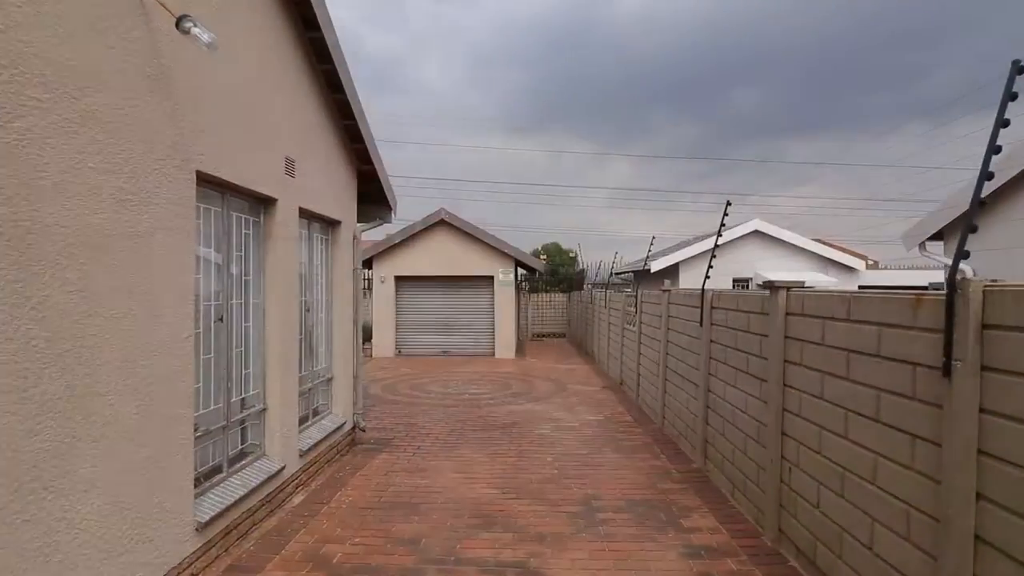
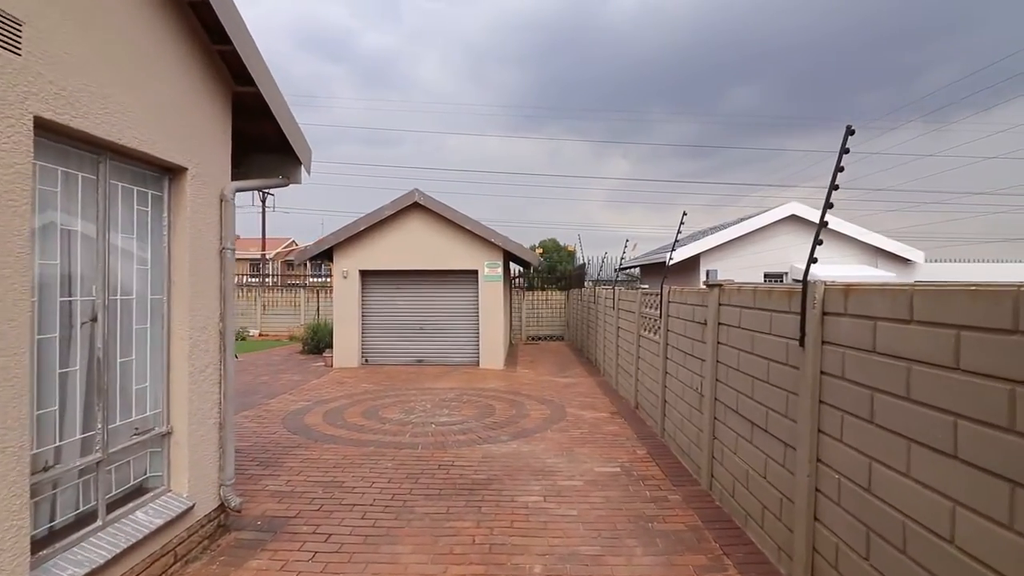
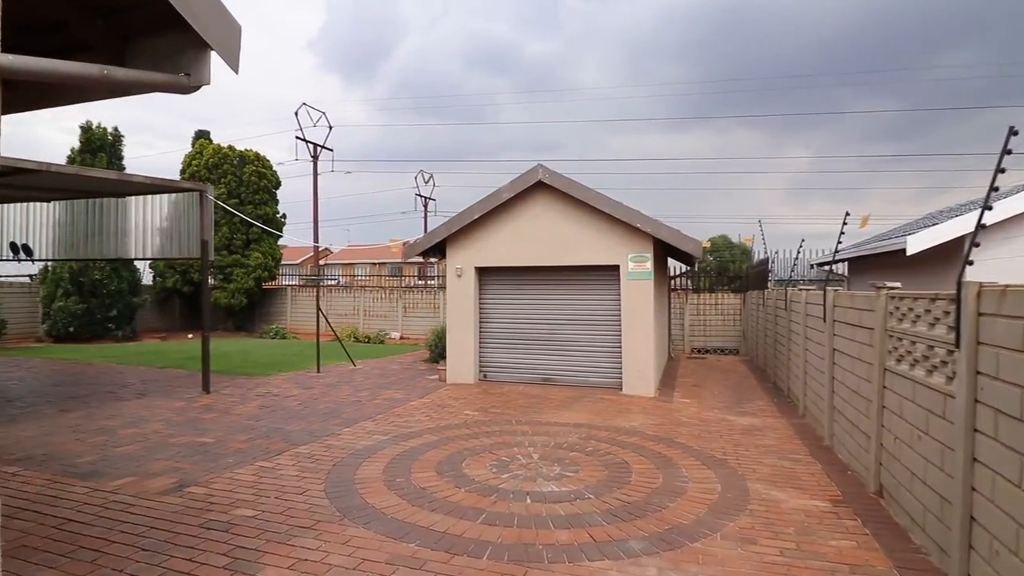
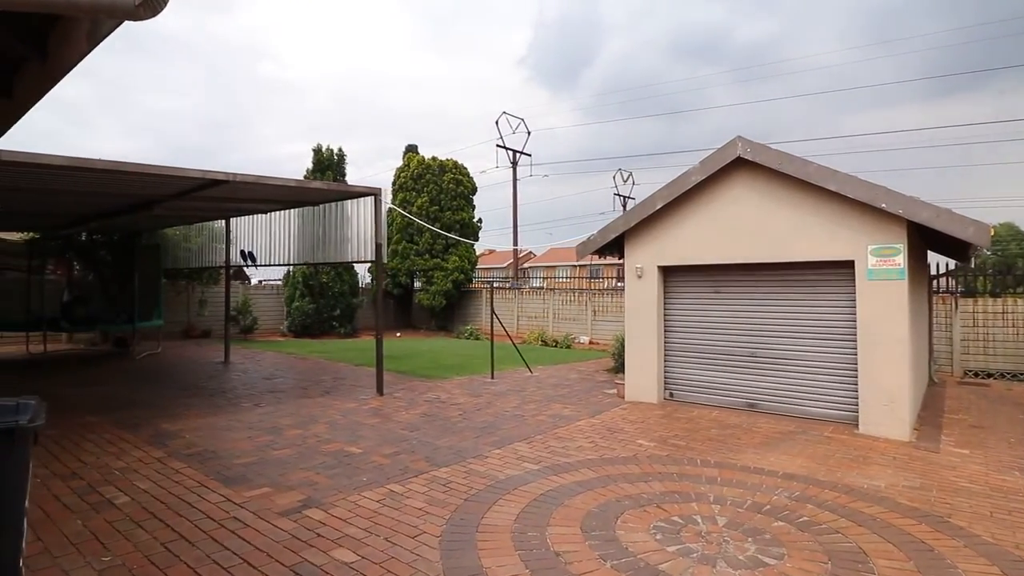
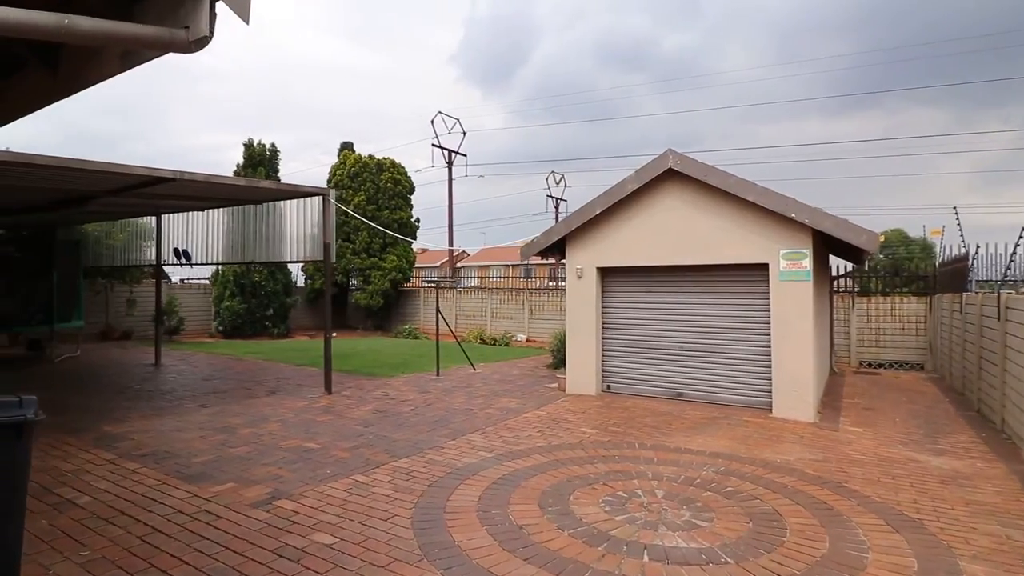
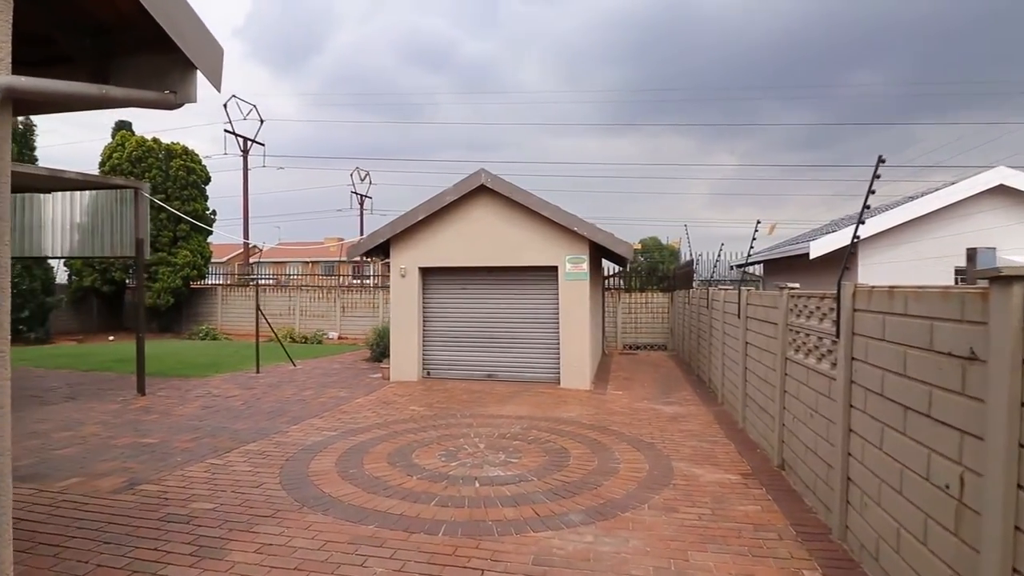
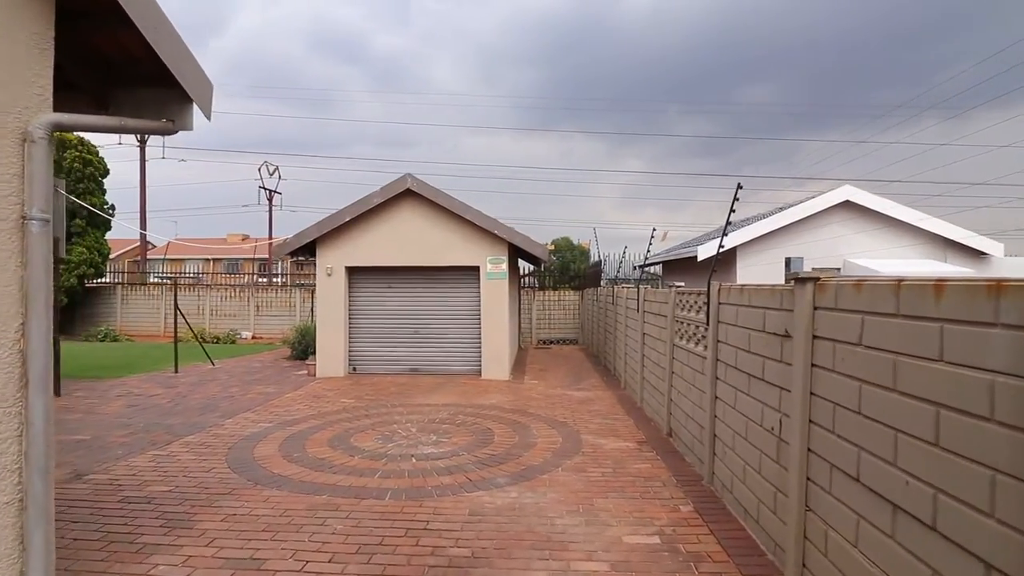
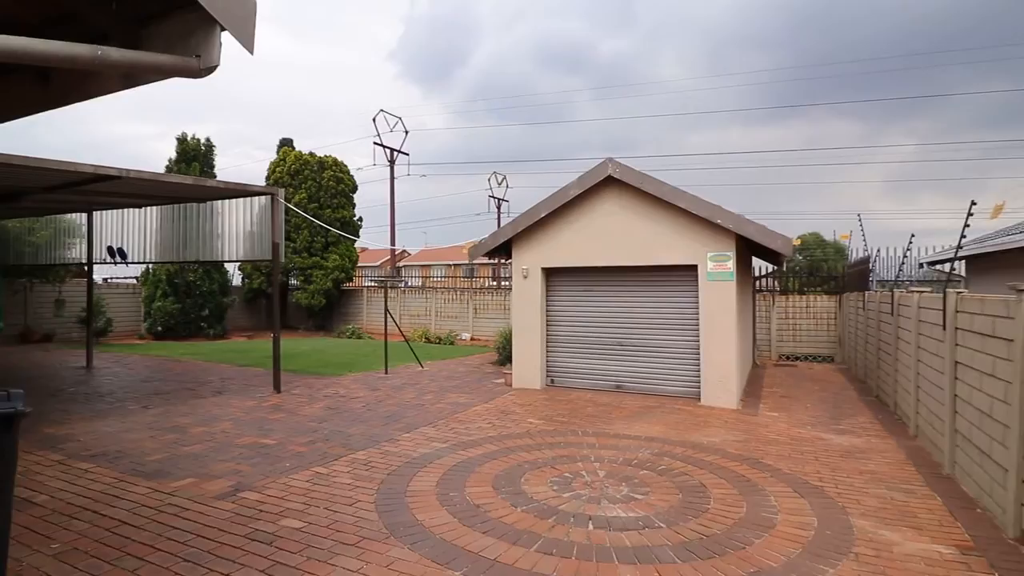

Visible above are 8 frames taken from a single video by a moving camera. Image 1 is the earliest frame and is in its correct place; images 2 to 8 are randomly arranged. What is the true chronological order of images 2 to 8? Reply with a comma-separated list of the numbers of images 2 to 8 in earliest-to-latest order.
2, 7, 6, 3, 8, 5, 4
